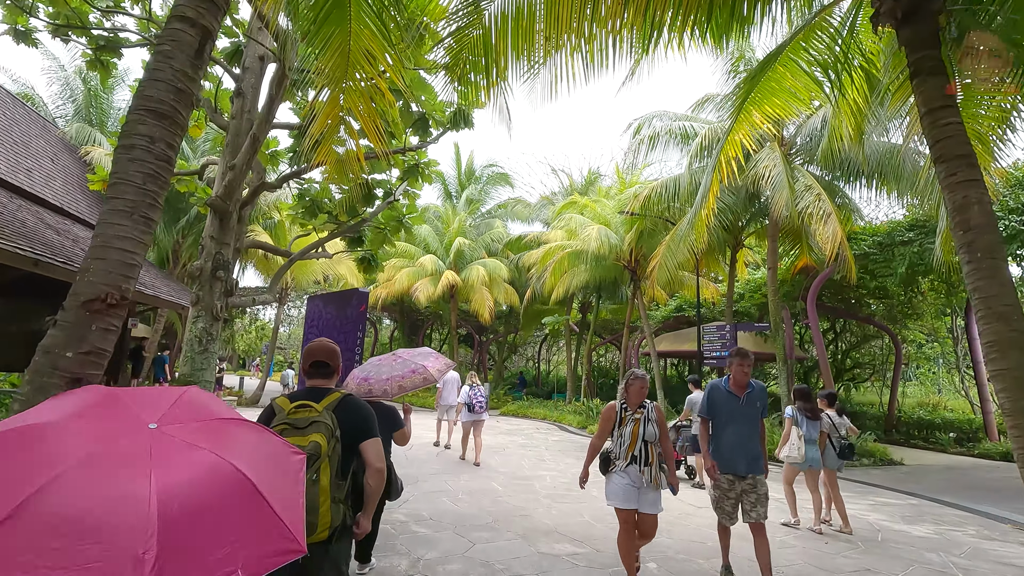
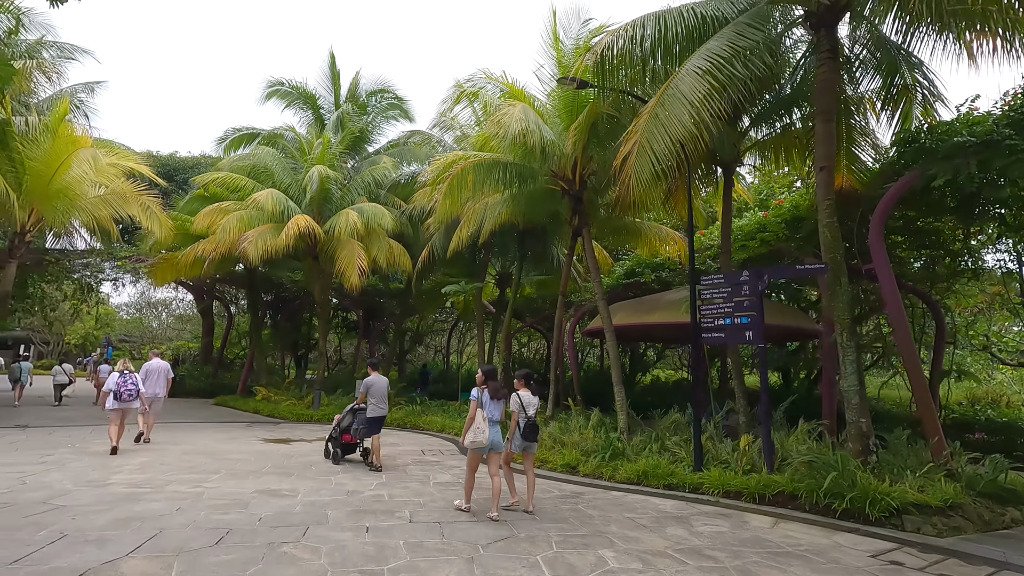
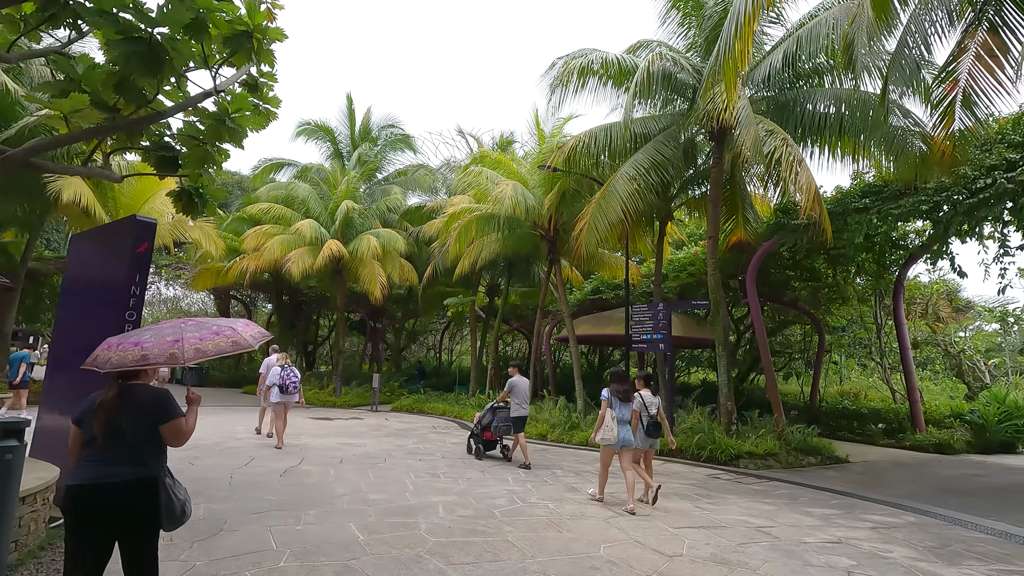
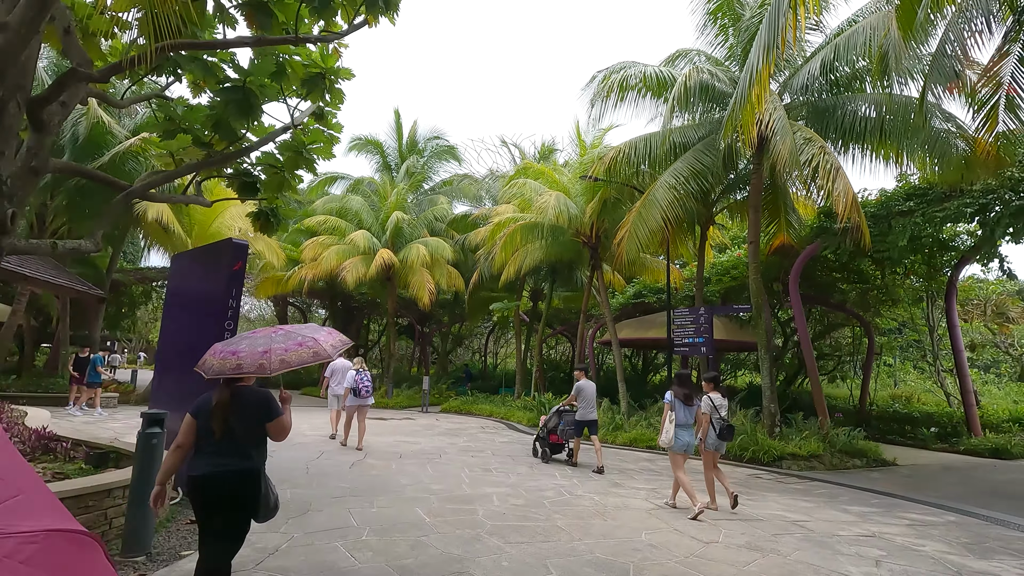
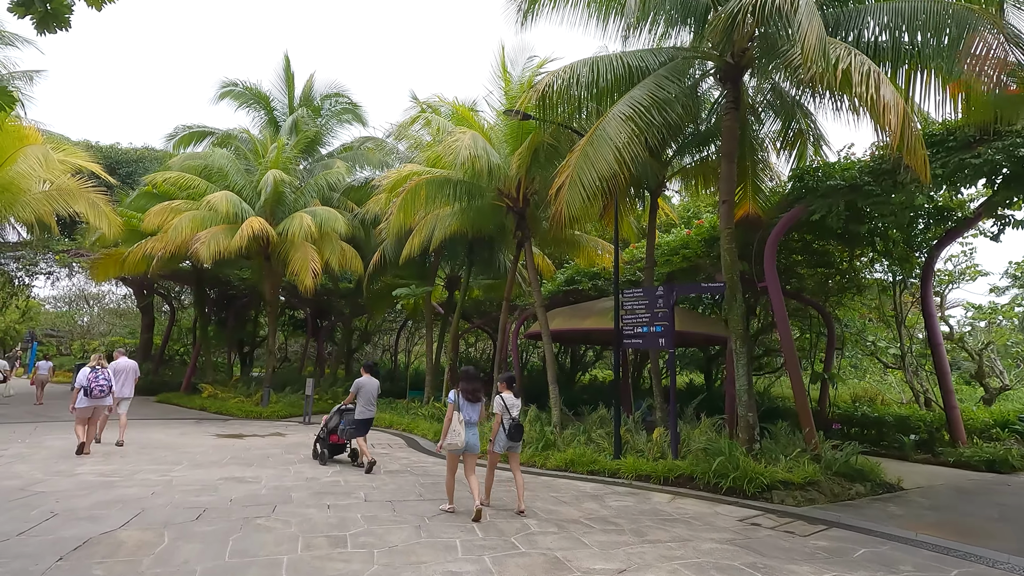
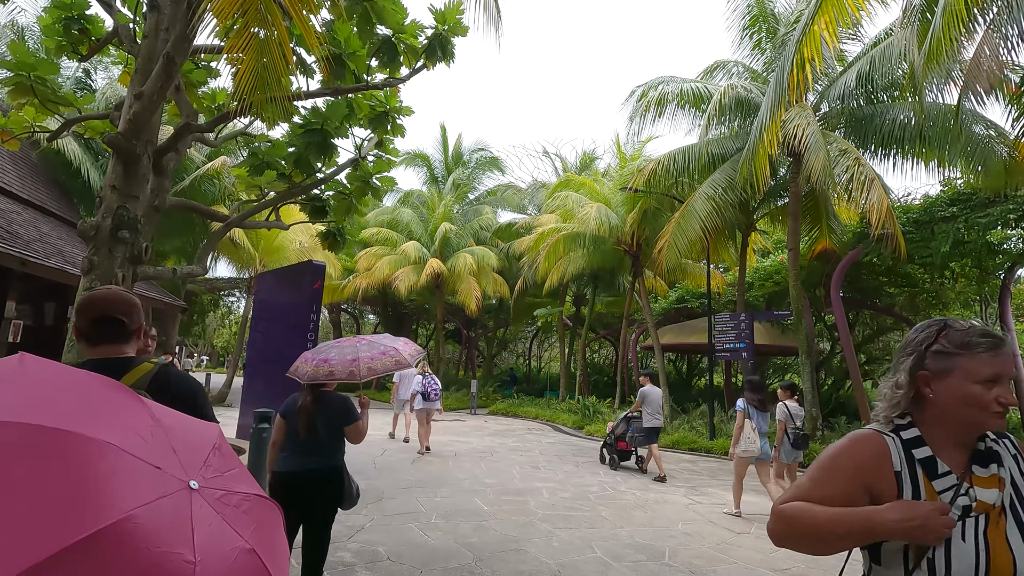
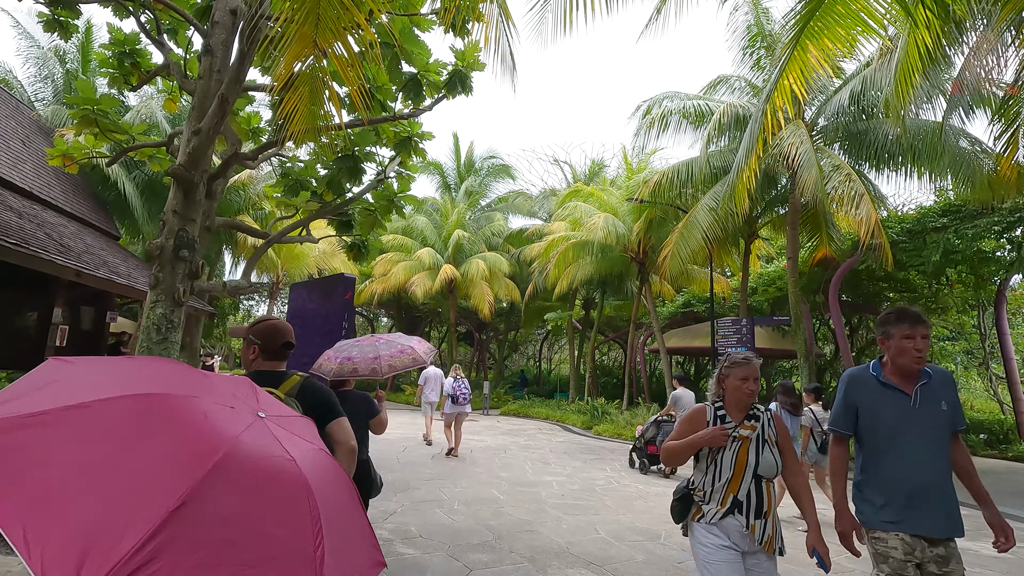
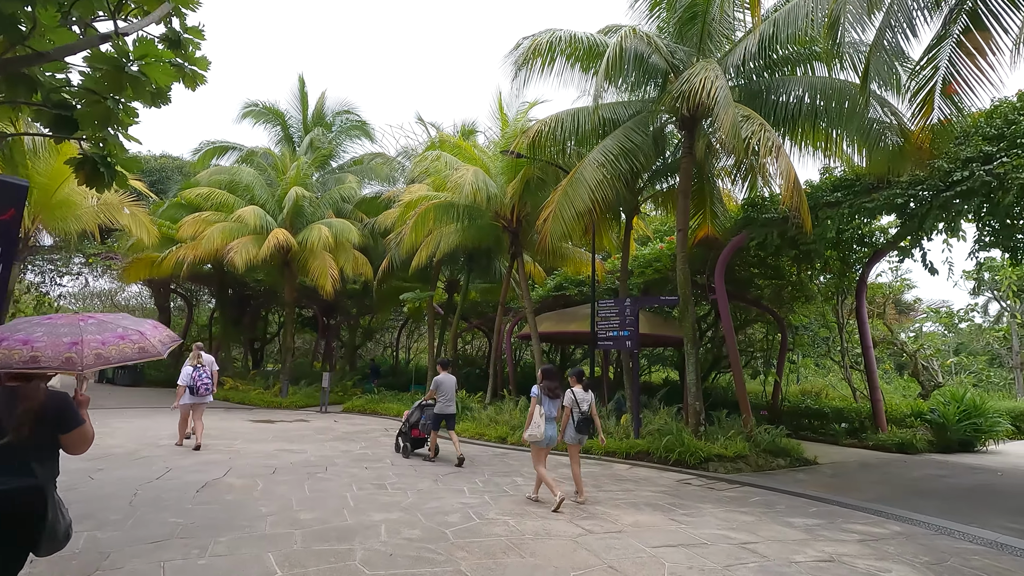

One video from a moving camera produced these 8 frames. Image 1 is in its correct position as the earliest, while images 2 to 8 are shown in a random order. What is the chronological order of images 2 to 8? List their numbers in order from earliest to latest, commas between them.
7, 6, 4, 3, 8, 5, 2
